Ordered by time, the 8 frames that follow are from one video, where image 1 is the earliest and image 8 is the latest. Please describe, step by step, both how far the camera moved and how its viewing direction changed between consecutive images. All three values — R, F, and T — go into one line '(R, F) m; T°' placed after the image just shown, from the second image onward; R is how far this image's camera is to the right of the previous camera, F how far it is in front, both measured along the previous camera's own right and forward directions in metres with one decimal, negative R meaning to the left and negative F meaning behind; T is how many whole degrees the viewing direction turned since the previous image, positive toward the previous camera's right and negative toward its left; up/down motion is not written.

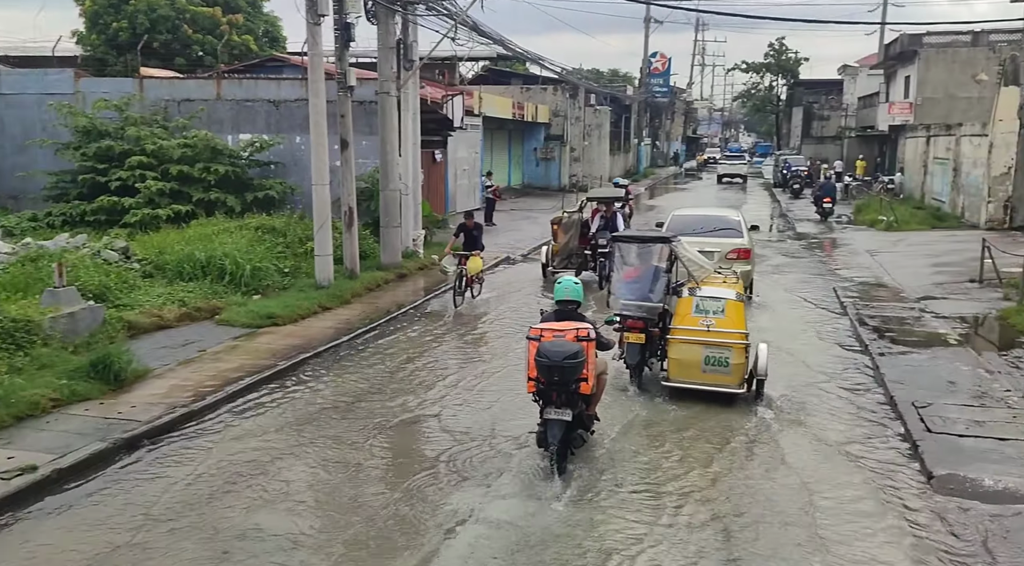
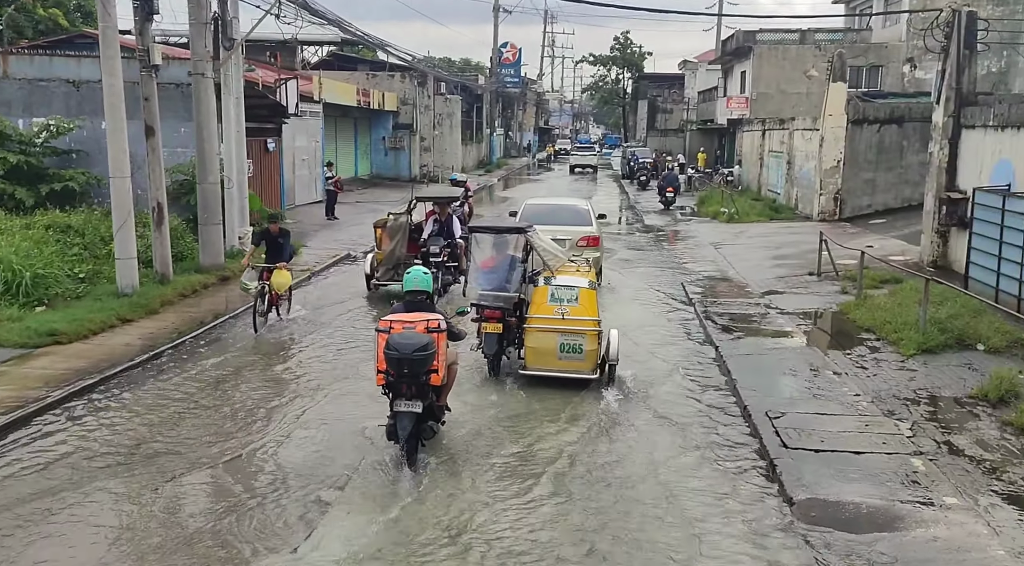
(+0.2, +0.8) m; +9°
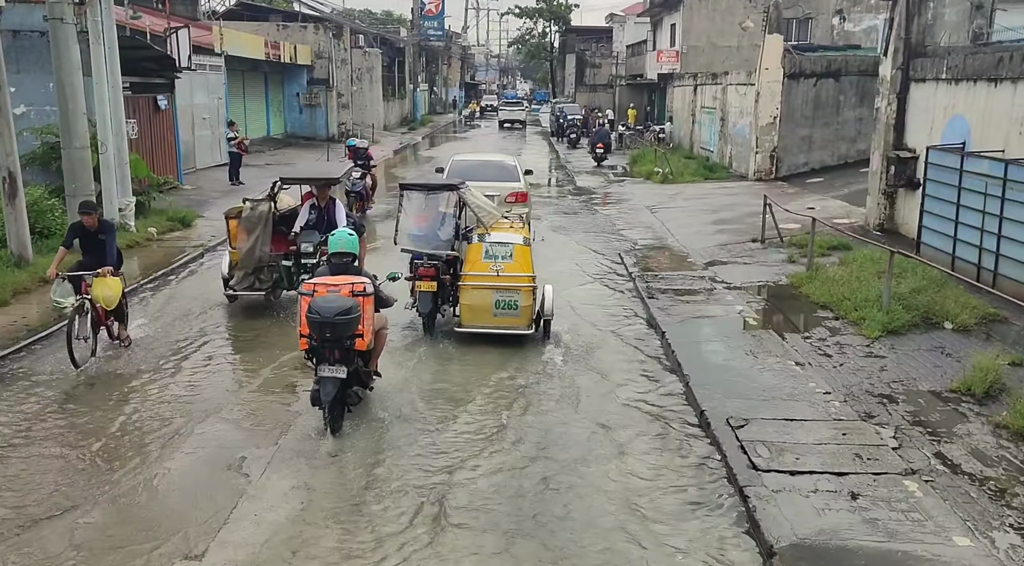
(+0.1, +1.4) m; +4°
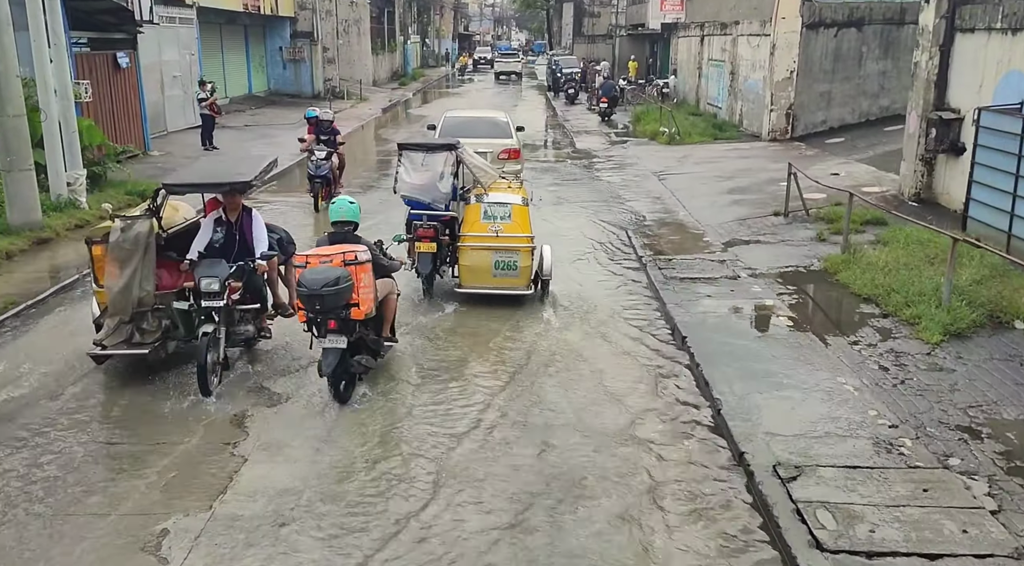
(0.0, +1.4) m; 0°
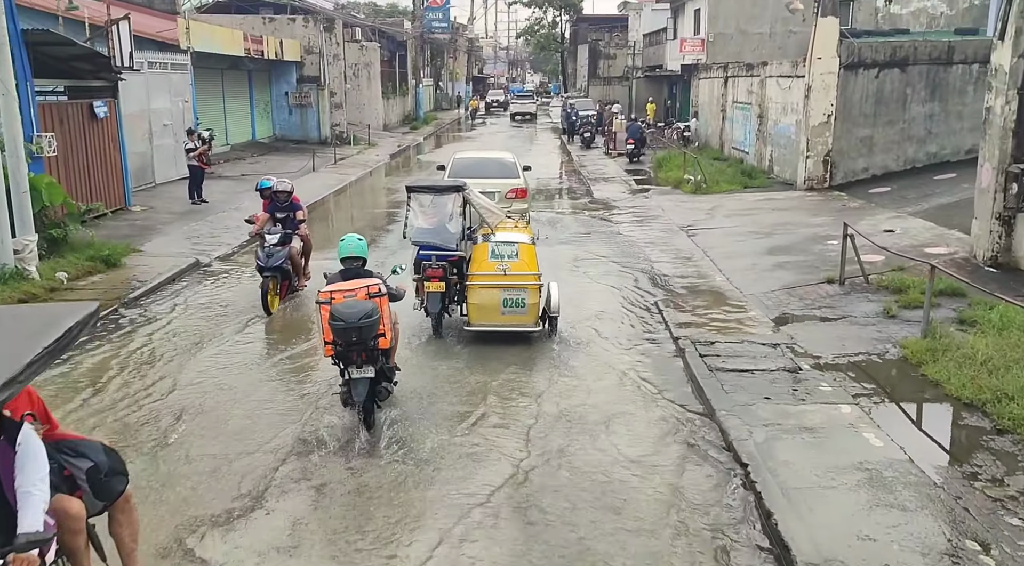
(0.0, +1.7) m; -1°
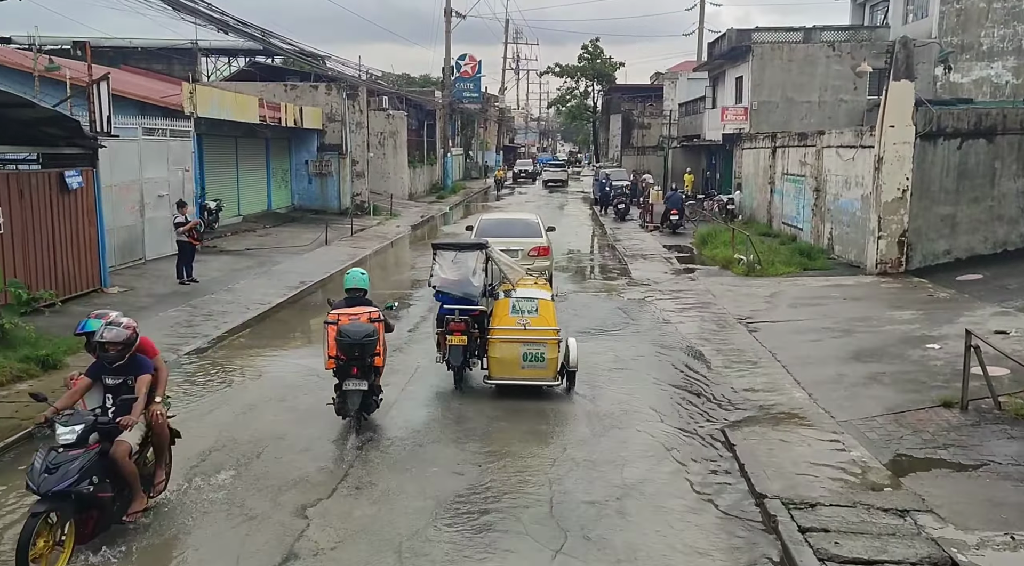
(0.0, +2.3) m; -2°
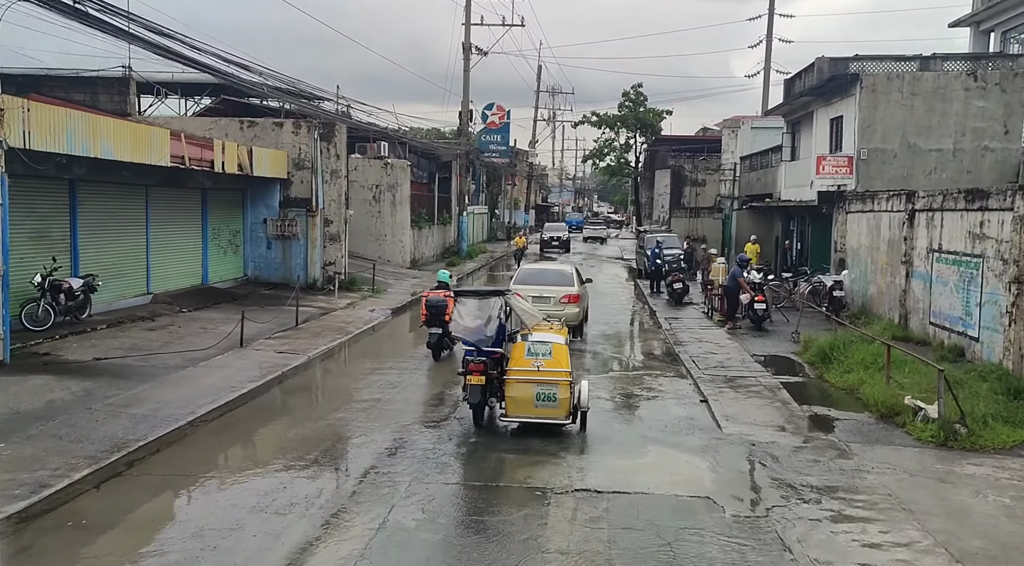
(+0.4, +8.2) m; -2°
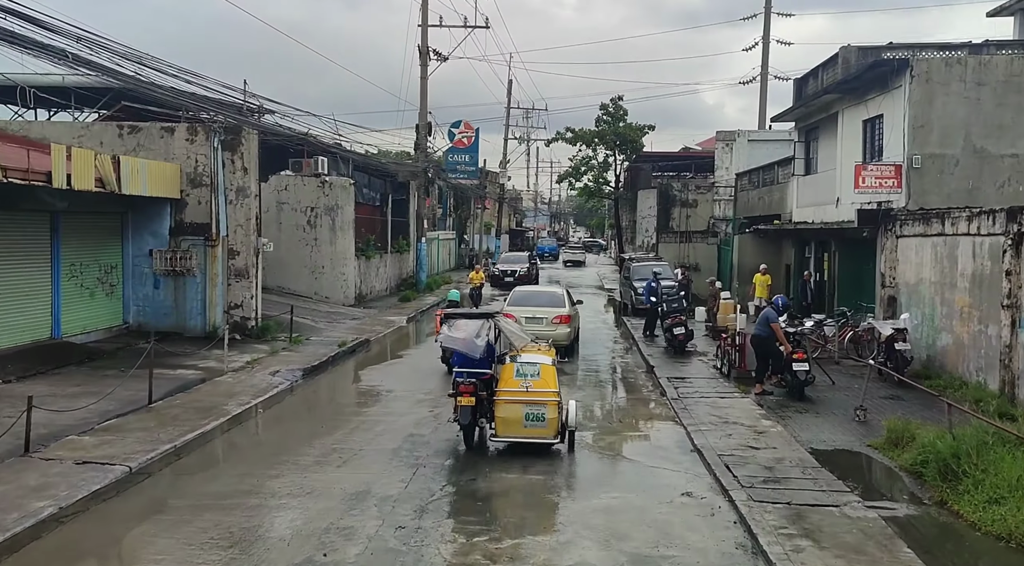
(+0.4, +5.5) m; +1°
